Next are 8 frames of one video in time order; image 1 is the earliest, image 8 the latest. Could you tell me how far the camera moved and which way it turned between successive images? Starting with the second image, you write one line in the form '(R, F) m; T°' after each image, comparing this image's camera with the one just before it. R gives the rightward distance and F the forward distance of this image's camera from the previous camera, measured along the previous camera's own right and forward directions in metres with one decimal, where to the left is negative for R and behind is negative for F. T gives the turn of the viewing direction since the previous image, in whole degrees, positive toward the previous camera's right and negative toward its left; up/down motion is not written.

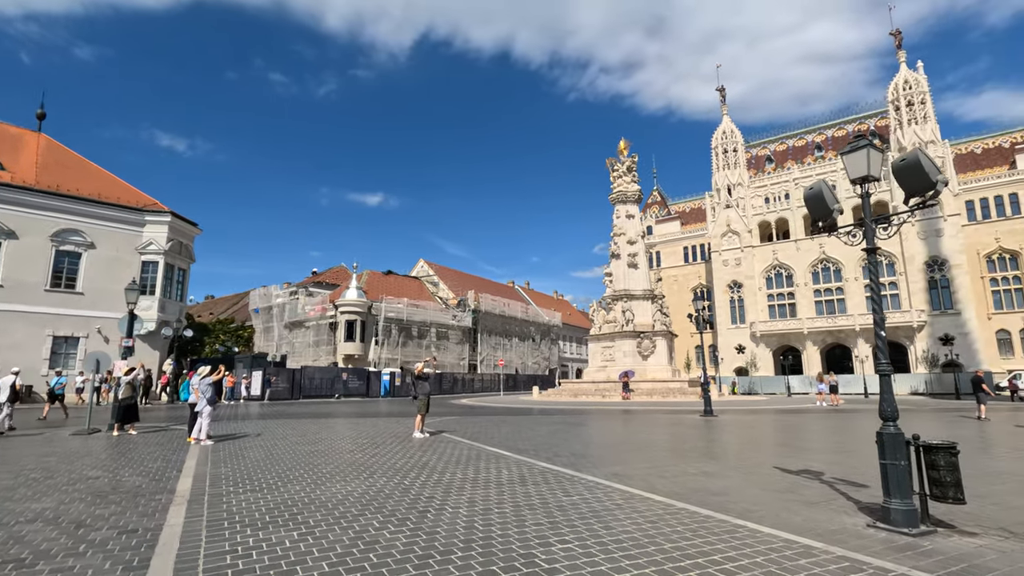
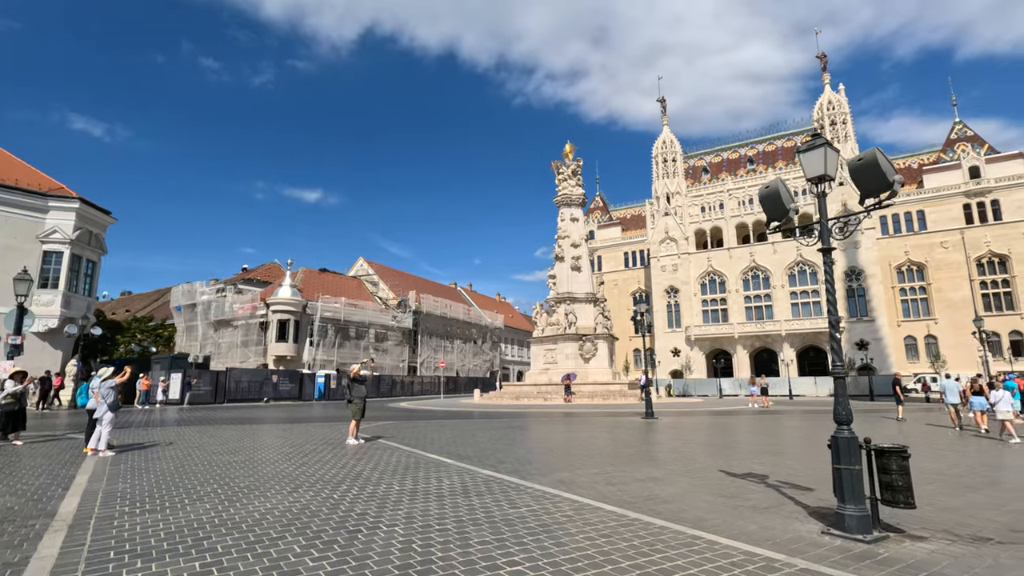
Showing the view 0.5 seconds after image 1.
(0.0, +0.4) m; +6°
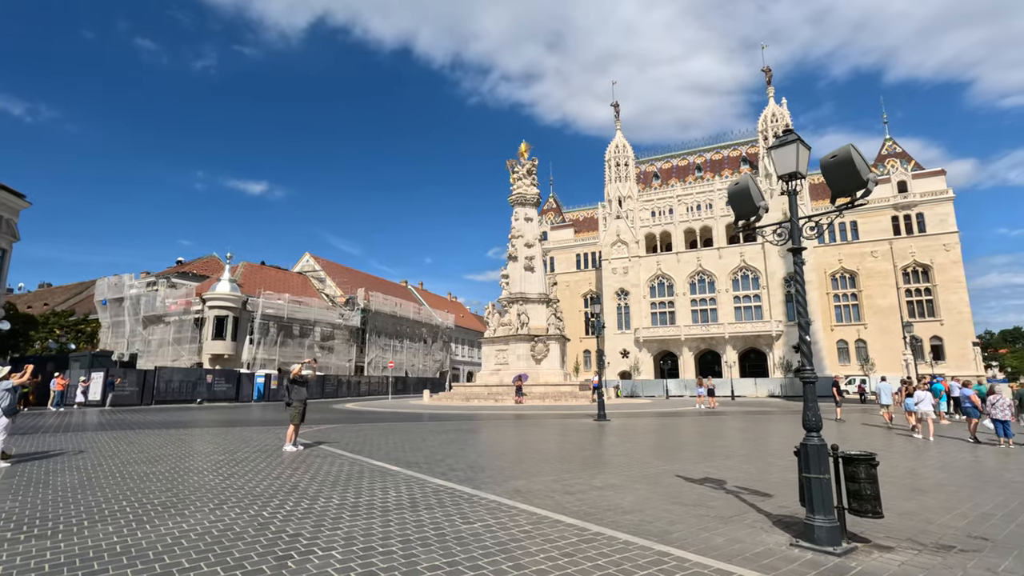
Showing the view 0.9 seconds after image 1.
(-0.1, +0.4) m; +5°
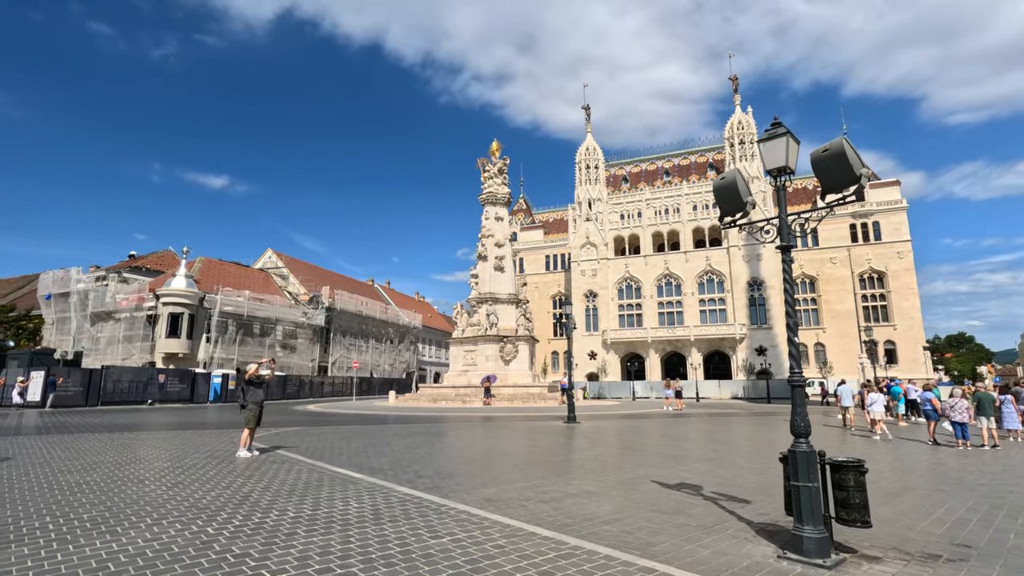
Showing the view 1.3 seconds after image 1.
(-0.1, +0.3) m; +3°
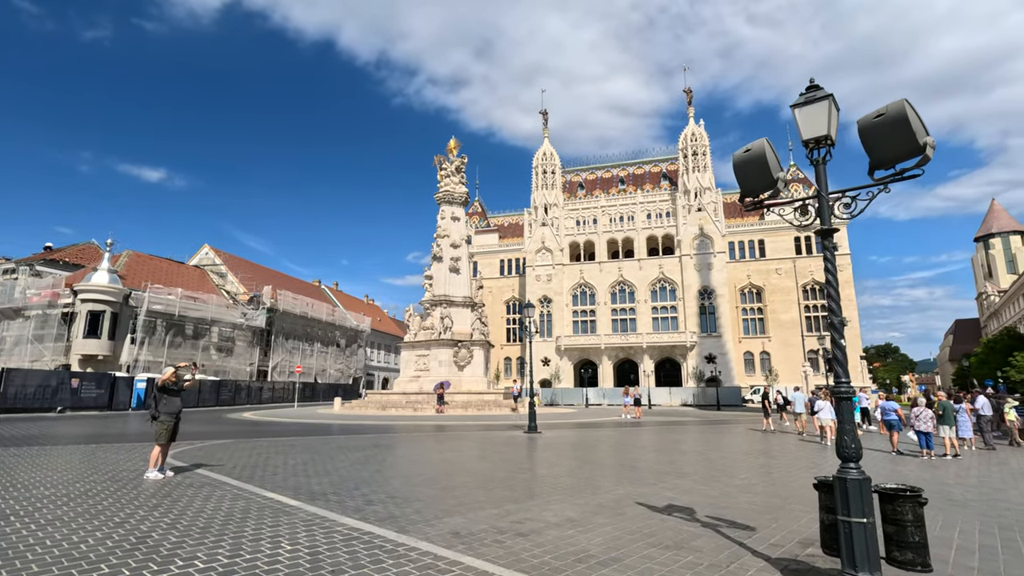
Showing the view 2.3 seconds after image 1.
(-0.2, +1.0) m; +5°
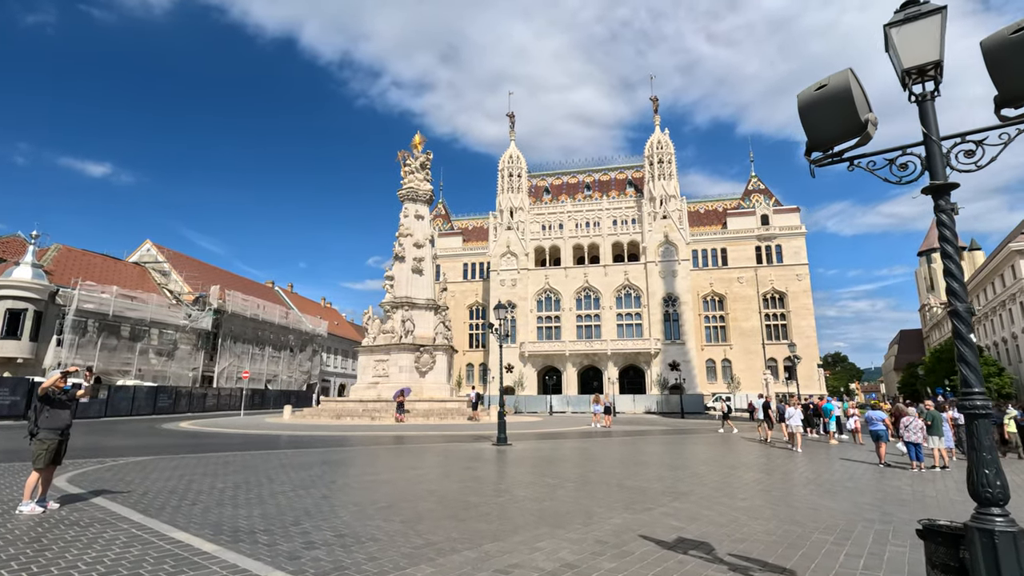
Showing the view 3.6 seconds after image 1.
(-0.2, +1.2) m; +4°
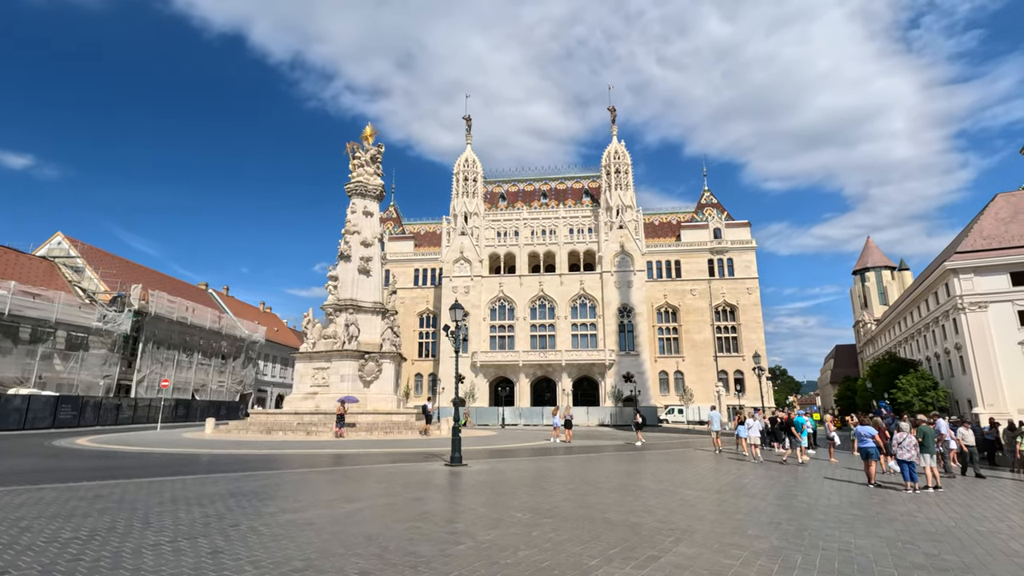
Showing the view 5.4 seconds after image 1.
(-0.2, +1.7) m; +5°
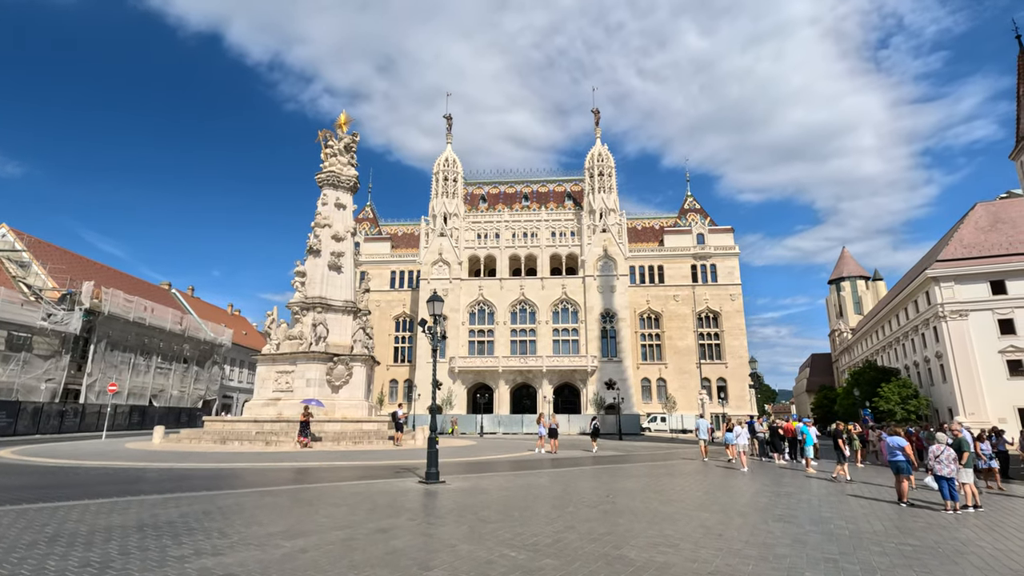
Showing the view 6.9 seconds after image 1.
(-0.2, +1.6) m; +2°
